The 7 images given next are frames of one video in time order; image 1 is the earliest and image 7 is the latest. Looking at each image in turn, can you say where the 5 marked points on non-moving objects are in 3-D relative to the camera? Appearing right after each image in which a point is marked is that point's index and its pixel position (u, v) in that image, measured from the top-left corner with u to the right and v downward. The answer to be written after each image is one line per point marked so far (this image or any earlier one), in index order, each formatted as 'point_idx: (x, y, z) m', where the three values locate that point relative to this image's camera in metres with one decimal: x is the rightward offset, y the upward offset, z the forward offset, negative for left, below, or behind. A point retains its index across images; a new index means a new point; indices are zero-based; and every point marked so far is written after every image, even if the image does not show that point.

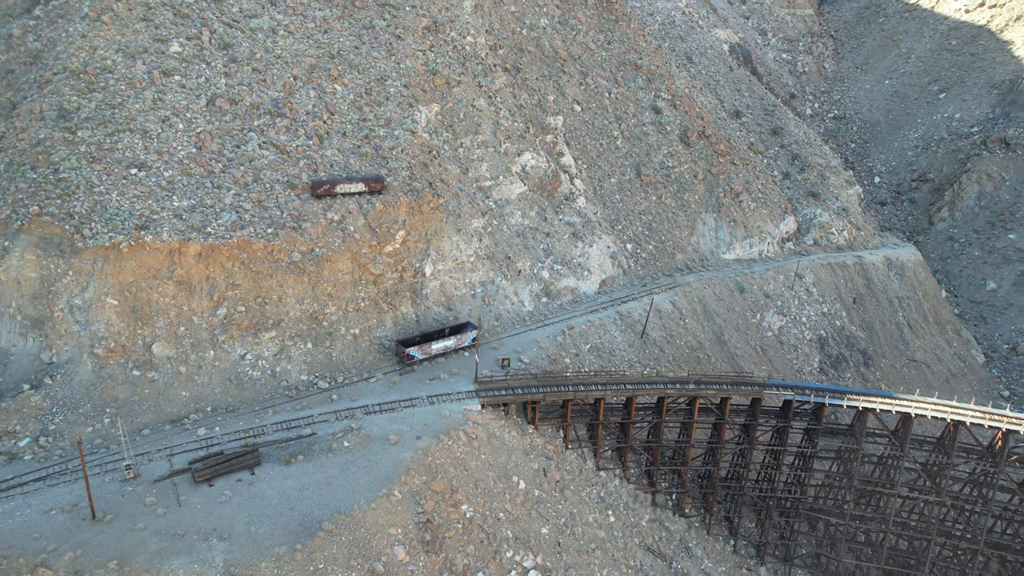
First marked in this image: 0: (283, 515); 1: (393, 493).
0: (-5.7, -5.8, +16.6) m
1: (-3.2, -5.6, +17.8) m
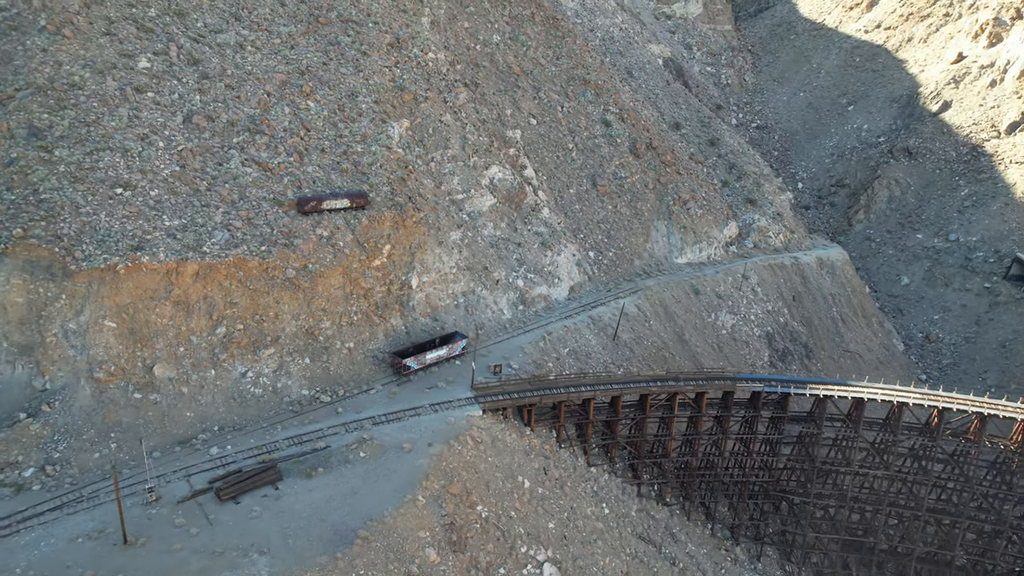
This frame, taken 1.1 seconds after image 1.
0: (-5.0, -6.2, +17.1) m
1: (-2.6, -5.9, +18.5) m
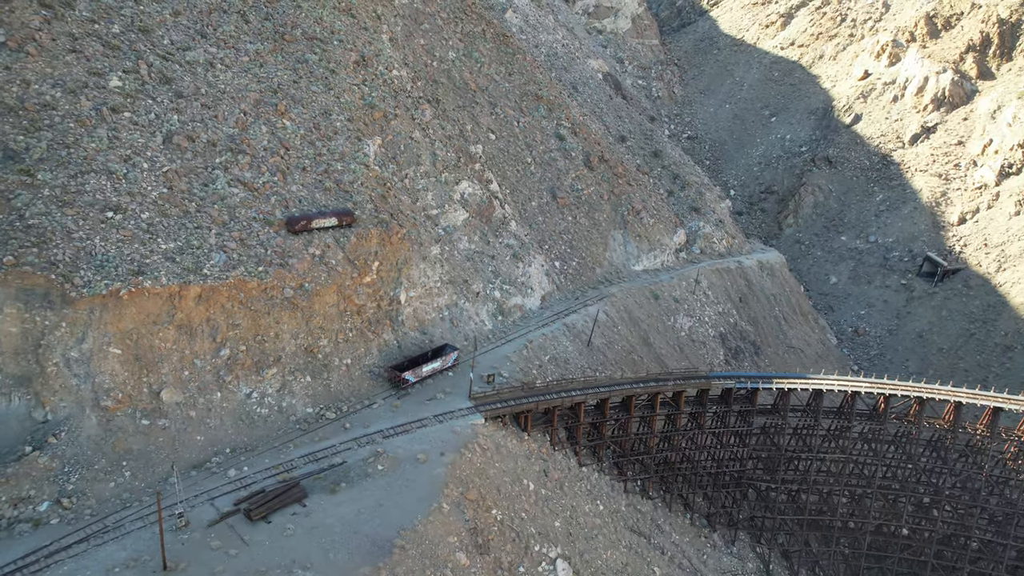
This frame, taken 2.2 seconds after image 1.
0: (-4.2, -6.7, +17.6) m
1: (-2.0, -6.4, +19.3) m
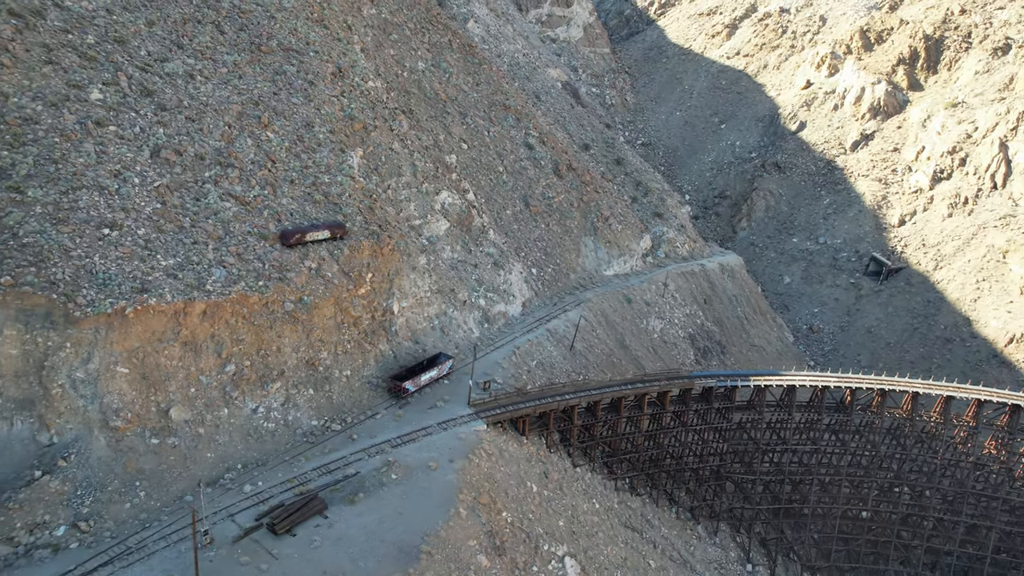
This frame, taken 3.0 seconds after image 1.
0: (-3.6, -7.1, +18.0) m
1: (-1.6, -6.8, +19.9) m
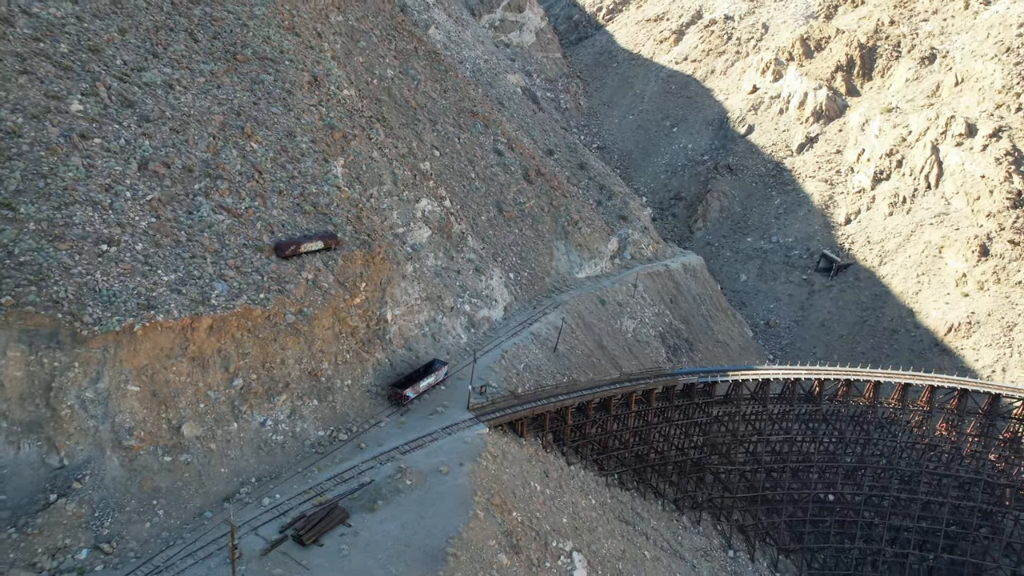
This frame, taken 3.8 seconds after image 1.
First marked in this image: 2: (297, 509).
0: (-3.0, -7.4, +18.4) m
1: (-1.1, -7.0, +20.5) m
2: (-6.4, -6.6, +19.4) m
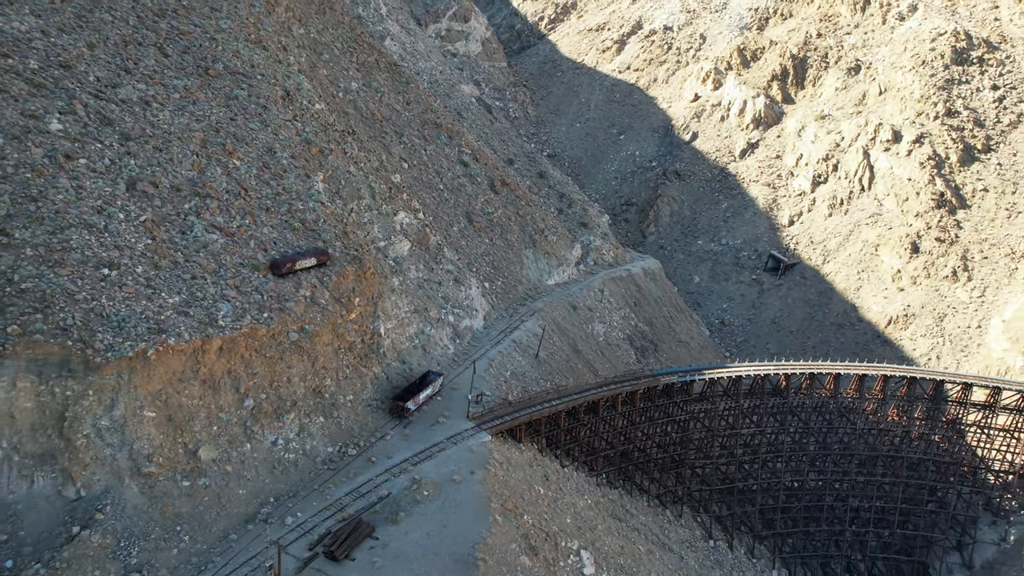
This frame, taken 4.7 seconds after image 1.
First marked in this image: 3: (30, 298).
0: (-2.2, -7.9, +18.9) m
1: (-0.5, -7.4, +21.2) m
2: (-5.7, -7.2, +19.6) m
3: (-13.8, -0.3, +18.8) m
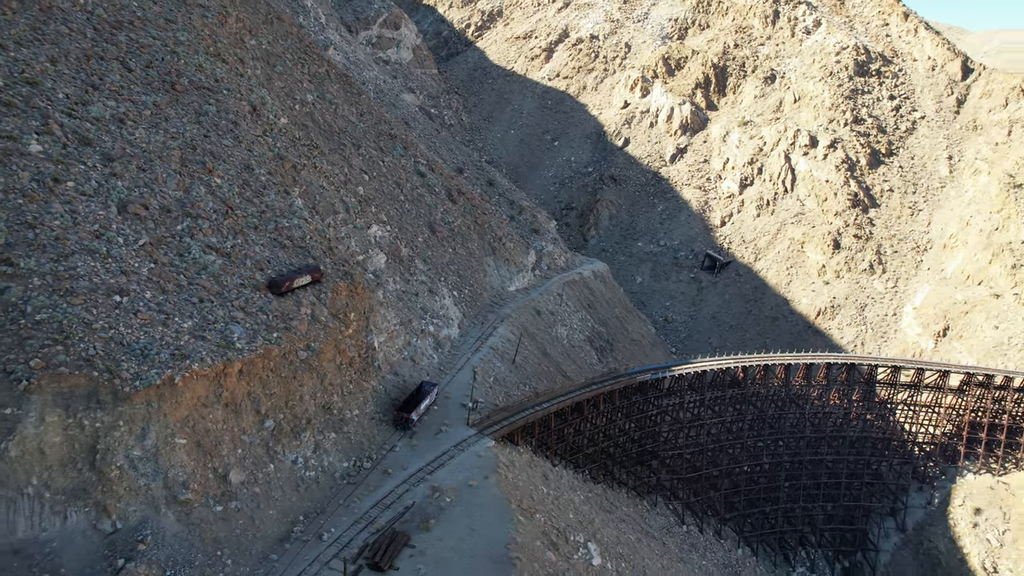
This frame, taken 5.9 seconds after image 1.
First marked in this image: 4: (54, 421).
0: (-1.2, -8.3, +19.9) m
1: (+0.2, -7.8, +22.3) m
2: (-4.8, -7.7, +20.1) m
3: (-12.9, -1.2, +18.2) m
4: (-12.0, -3.5, +17.3) m
